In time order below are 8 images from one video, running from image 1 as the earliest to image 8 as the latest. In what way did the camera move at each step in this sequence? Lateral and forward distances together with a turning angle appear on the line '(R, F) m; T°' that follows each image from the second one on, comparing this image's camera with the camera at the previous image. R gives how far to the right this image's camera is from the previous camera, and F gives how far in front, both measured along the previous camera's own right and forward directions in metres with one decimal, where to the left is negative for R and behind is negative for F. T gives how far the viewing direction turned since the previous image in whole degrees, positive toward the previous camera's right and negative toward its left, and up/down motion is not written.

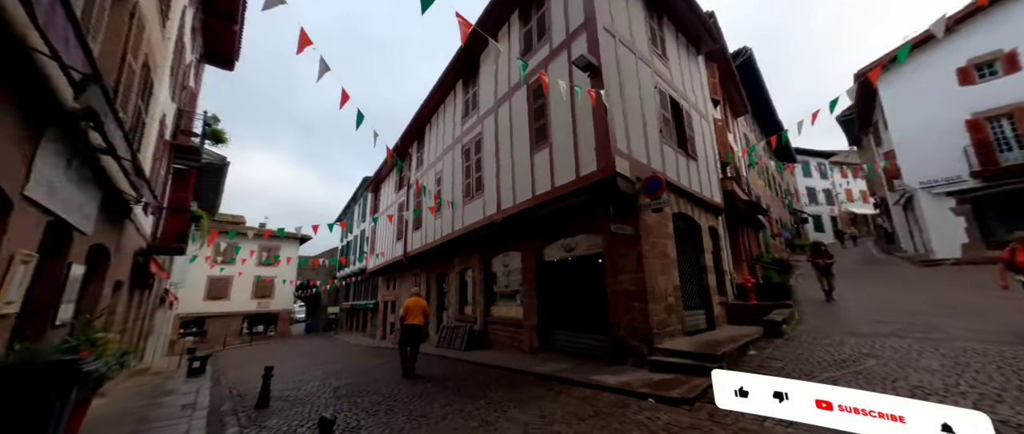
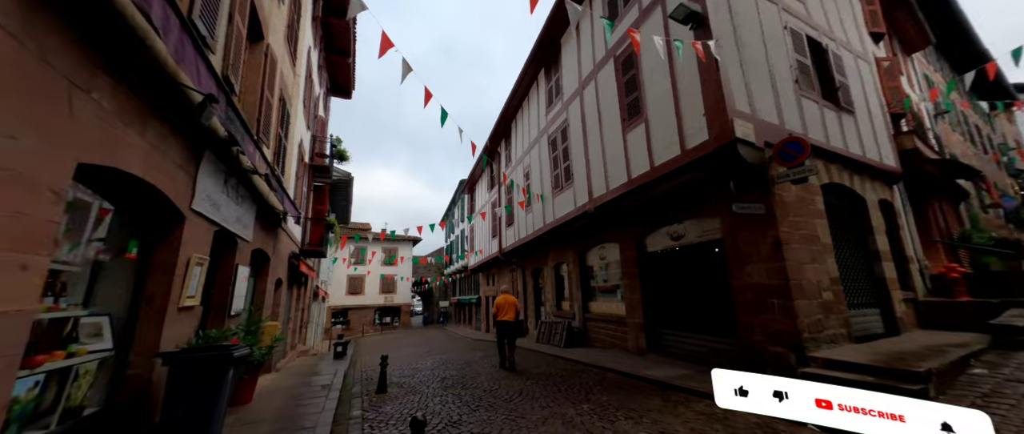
(0.0, +0.4) m; -16°
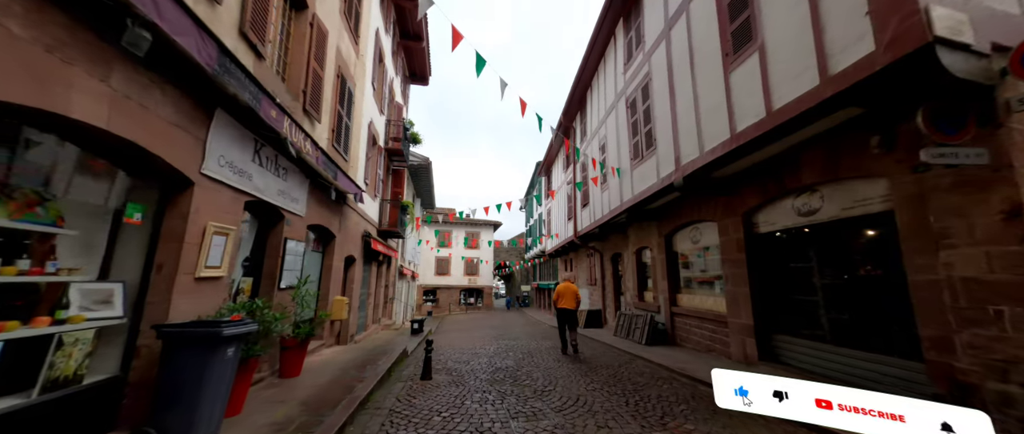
(+0.4, +1.0) m; -14°
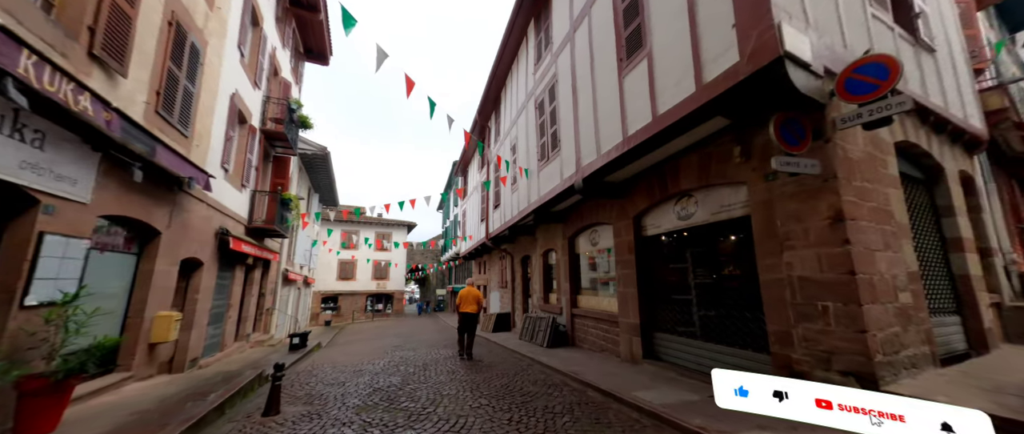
(+0.5, +0.5) m; +13°
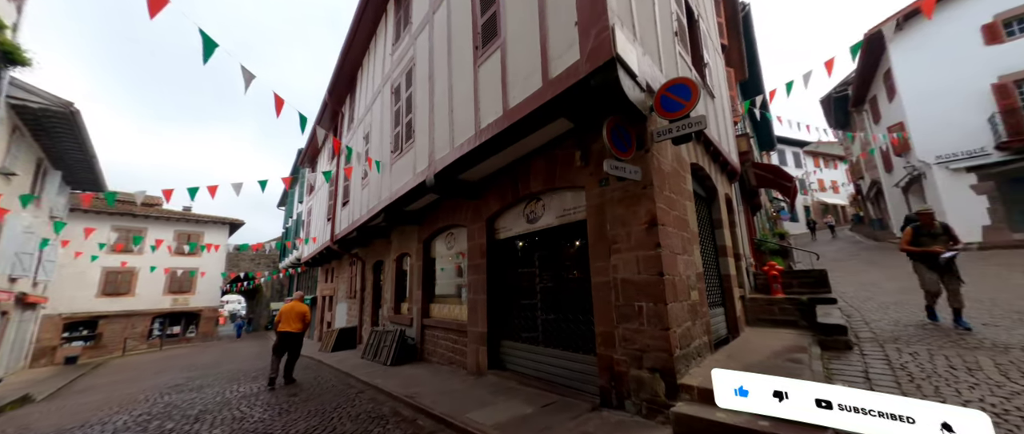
(+0.5, +0.5) m; +22°
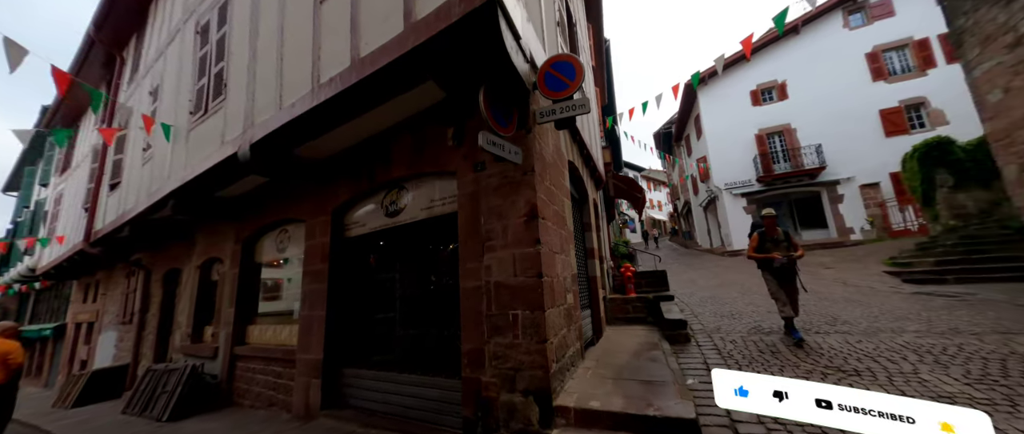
(+0.2, +0.8) m; +21°
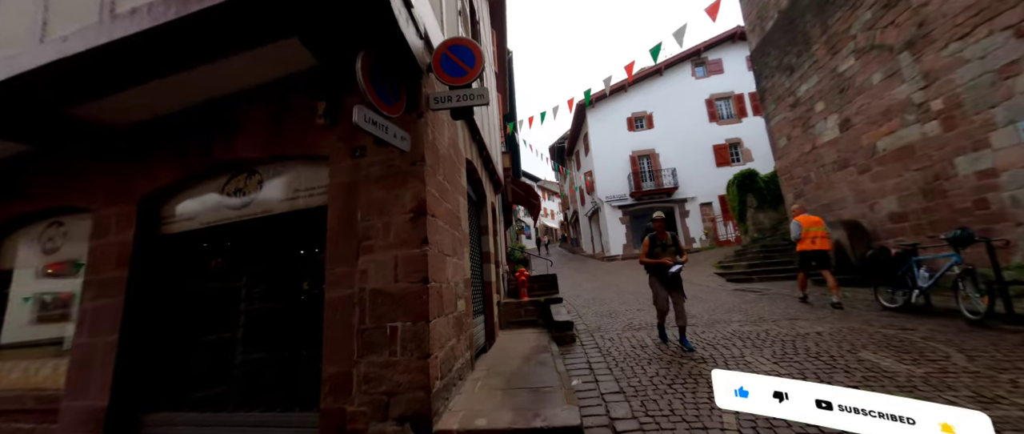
(+0.1, +0.3) m; +17°
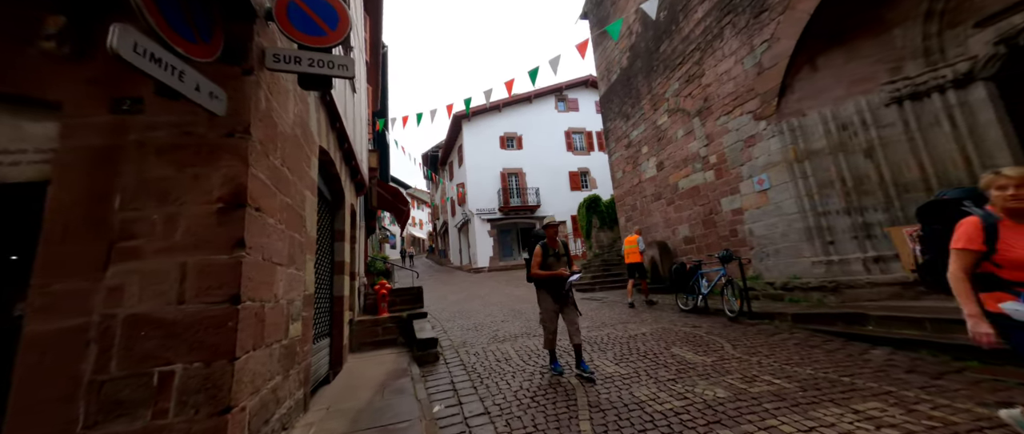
(0.0, +0.3) m; +22°
